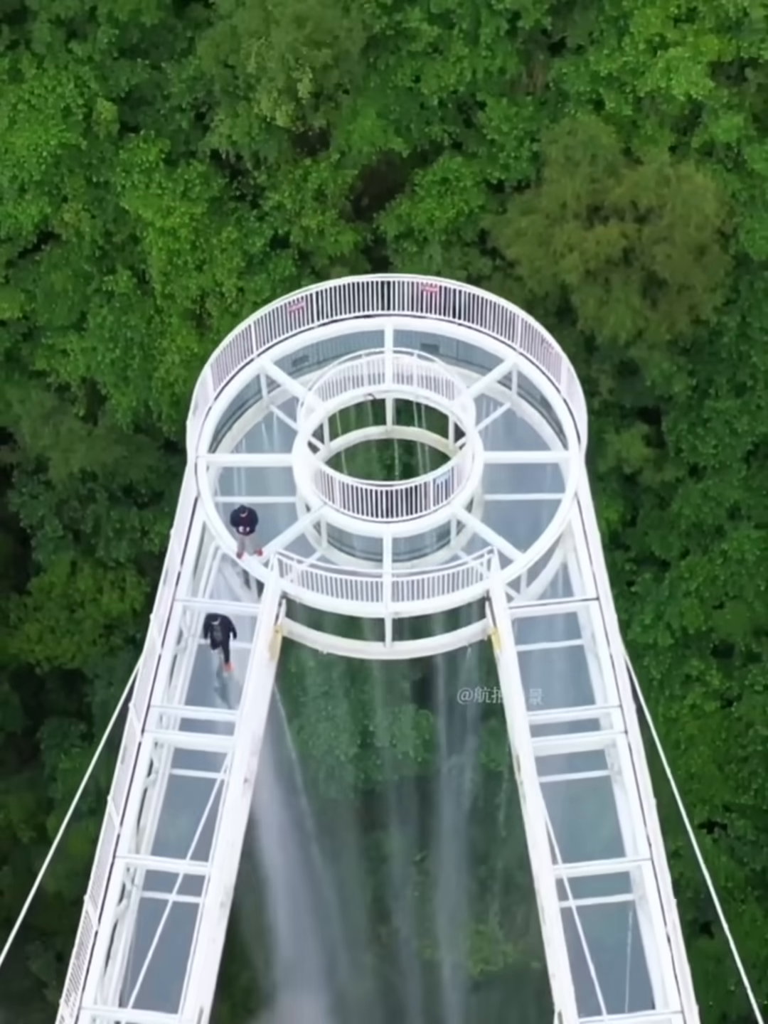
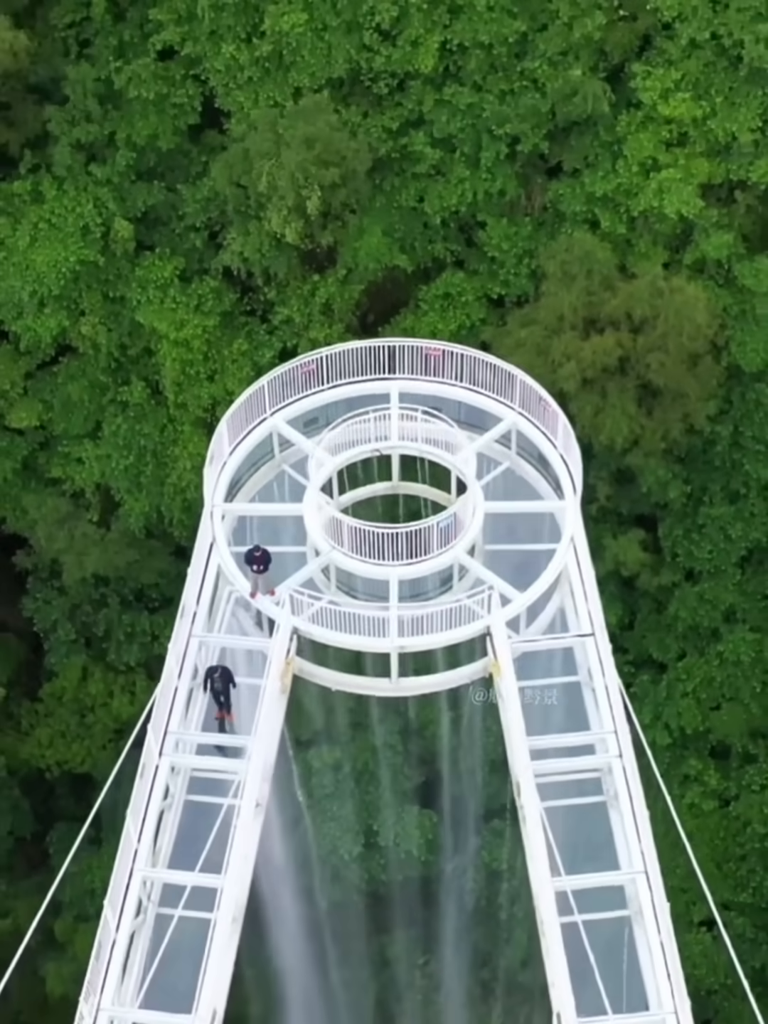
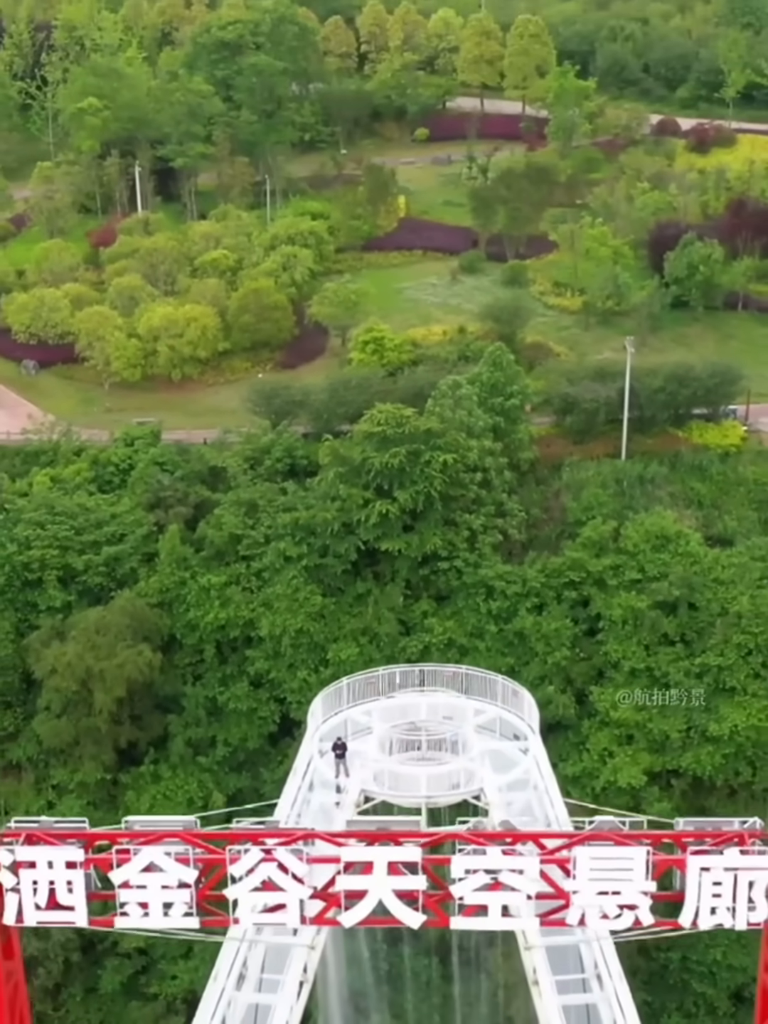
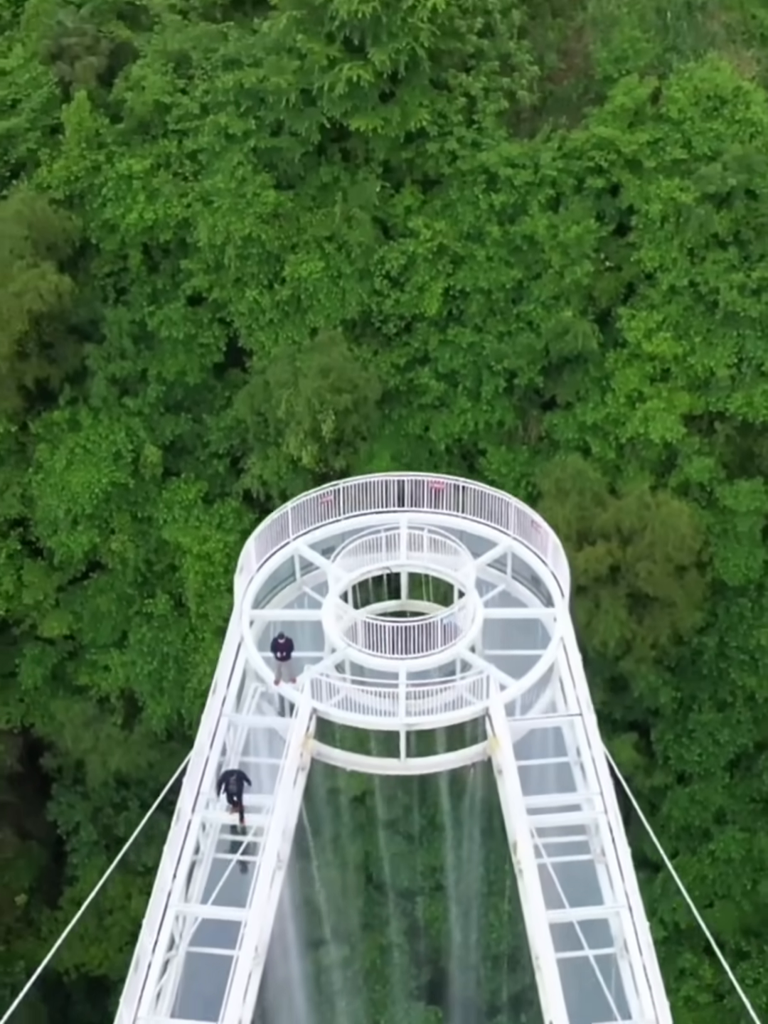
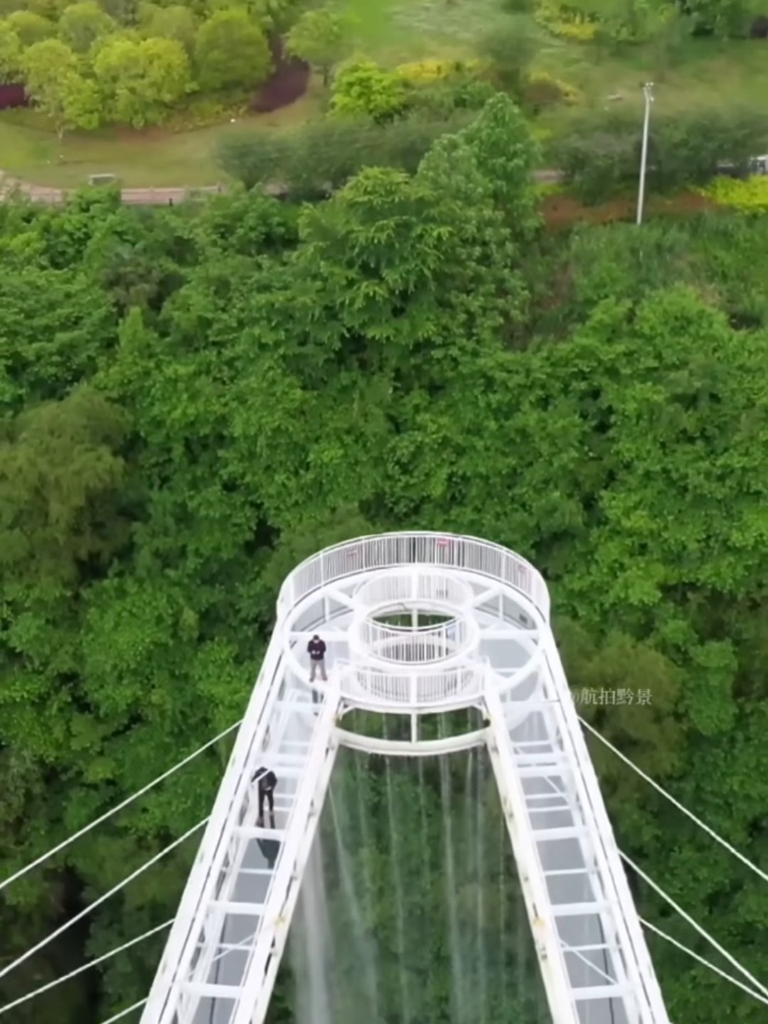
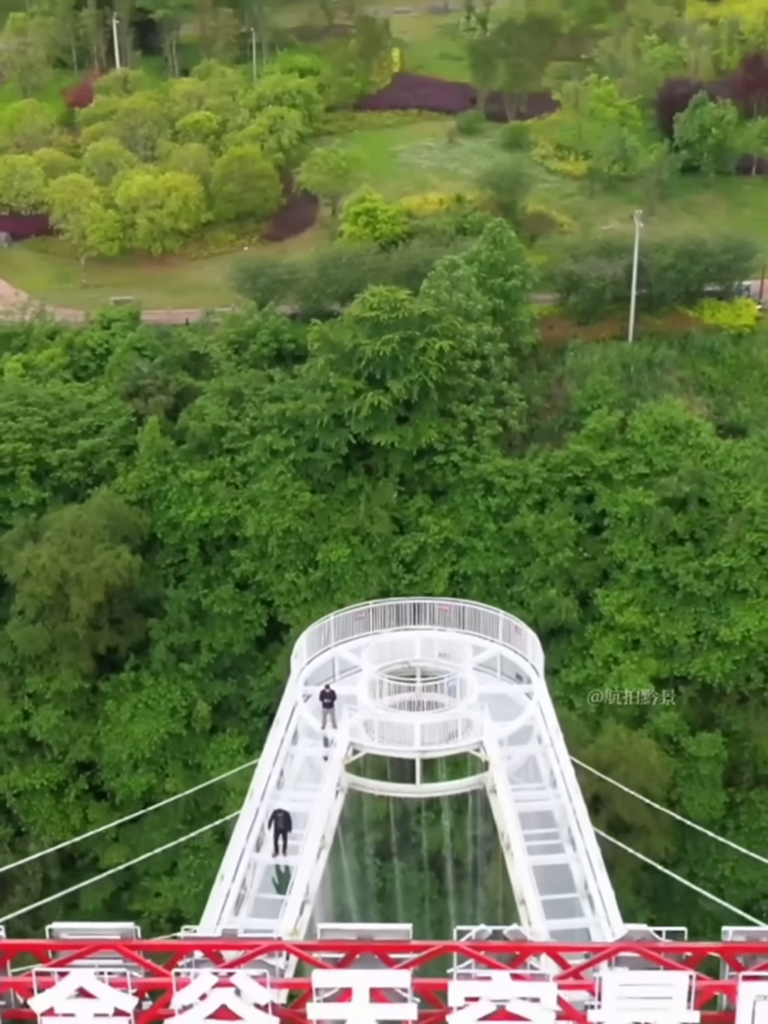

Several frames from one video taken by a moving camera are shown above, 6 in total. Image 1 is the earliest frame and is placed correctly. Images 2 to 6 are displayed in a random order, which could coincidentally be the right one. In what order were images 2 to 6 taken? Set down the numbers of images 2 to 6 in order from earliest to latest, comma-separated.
2, 4, 5, 6, 3
